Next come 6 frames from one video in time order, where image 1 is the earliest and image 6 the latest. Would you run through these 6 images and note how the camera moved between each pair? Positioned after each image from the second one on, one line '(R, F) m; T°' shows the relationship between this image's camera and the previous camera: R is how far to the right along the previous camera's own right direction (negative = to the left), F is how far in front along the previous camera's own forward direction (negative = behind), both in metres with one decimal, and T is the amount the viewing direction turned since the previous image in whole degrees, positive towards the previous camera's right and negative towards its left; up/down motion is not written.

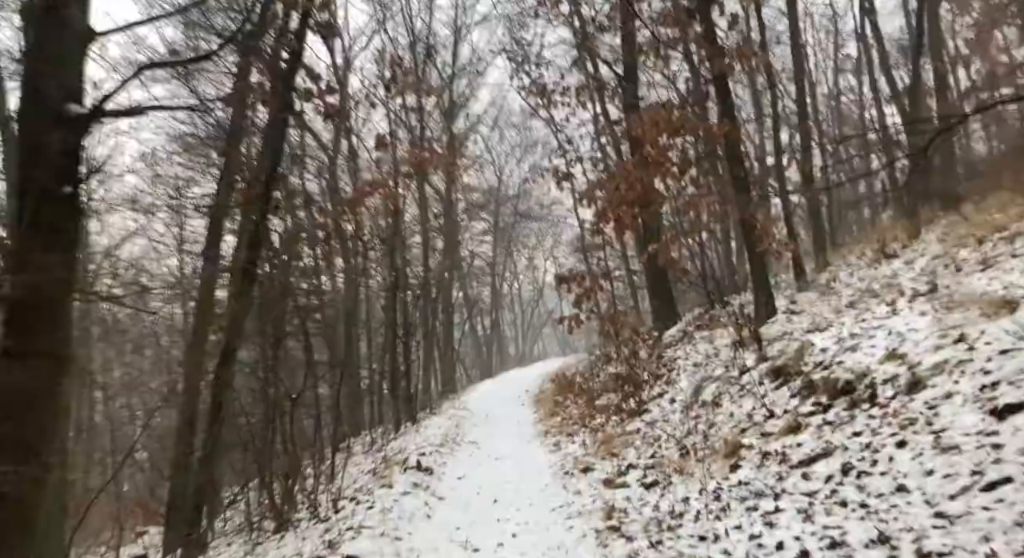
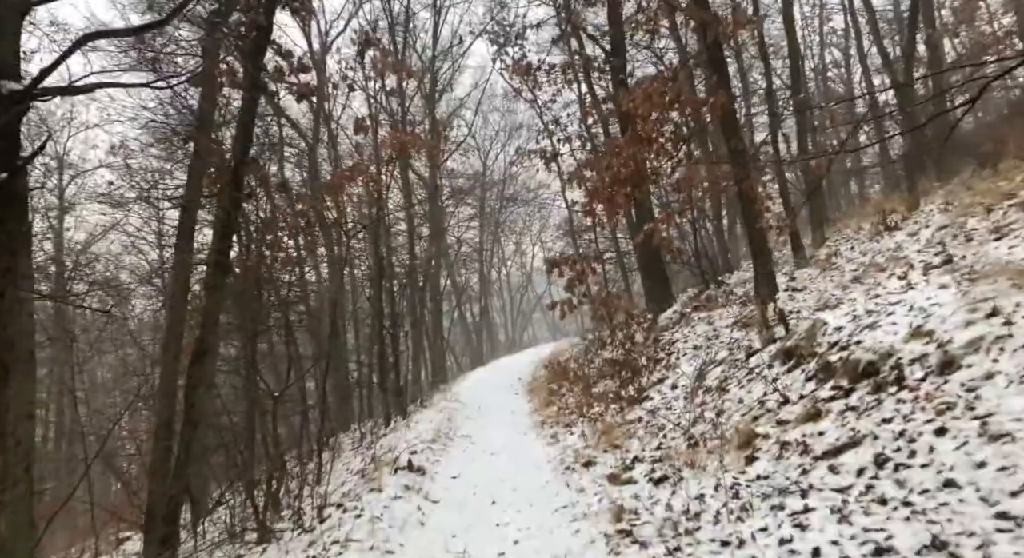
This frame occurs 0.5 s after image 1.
(0.0, +0.6) m; +1°
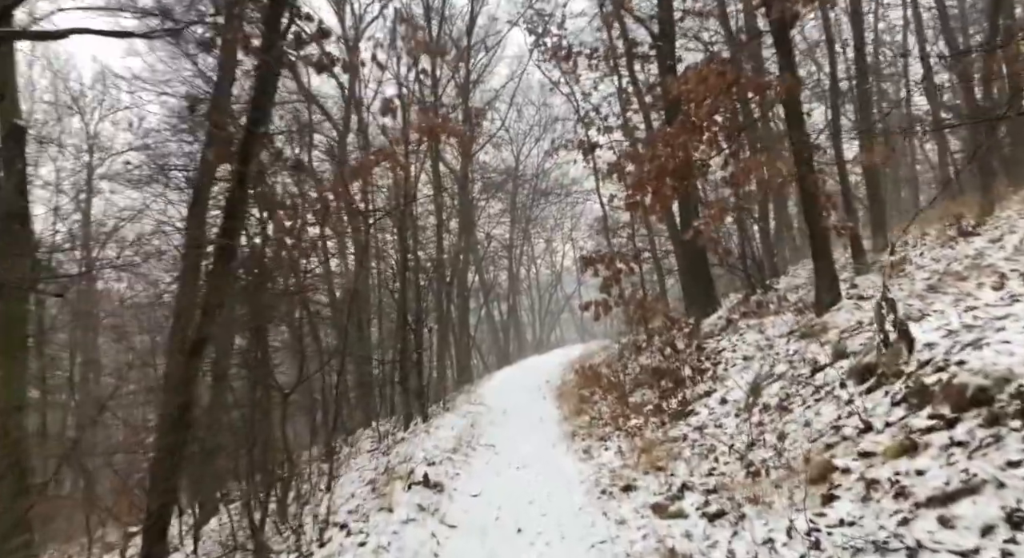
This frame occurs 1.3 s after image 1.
(-0.1, +1.0) m; -2°
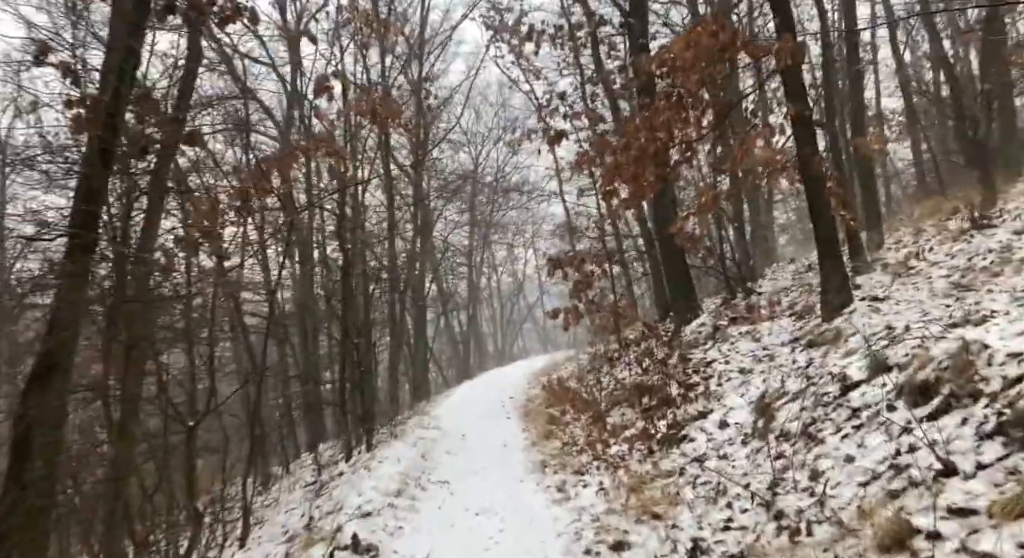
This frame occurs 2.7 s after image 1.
(+0.1, +1.8) m; +3°
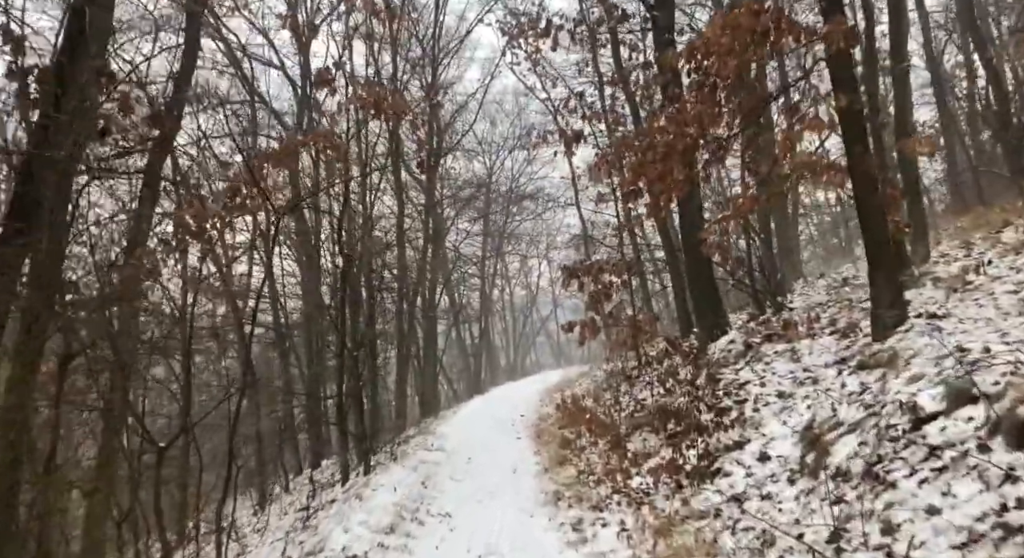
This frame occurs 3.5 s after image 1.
(0.0, +1.0) m; -1°
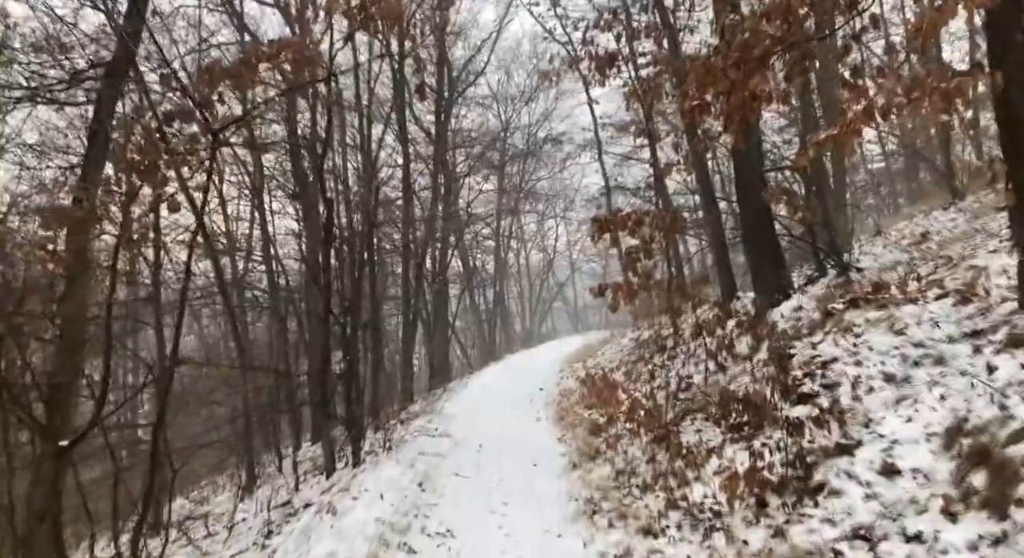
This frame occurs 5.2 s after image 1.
(-0.1, +2.1) m; -1°
